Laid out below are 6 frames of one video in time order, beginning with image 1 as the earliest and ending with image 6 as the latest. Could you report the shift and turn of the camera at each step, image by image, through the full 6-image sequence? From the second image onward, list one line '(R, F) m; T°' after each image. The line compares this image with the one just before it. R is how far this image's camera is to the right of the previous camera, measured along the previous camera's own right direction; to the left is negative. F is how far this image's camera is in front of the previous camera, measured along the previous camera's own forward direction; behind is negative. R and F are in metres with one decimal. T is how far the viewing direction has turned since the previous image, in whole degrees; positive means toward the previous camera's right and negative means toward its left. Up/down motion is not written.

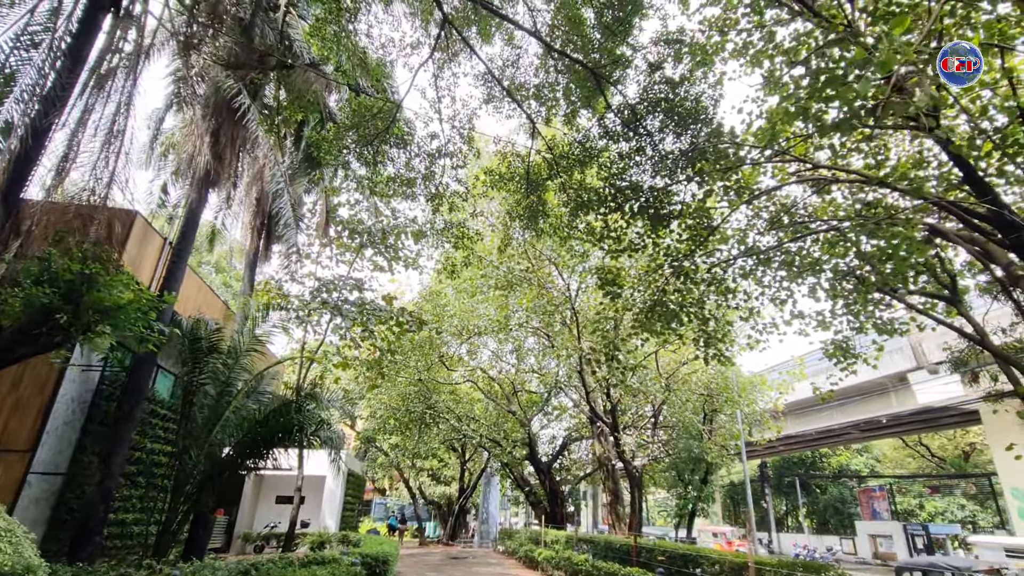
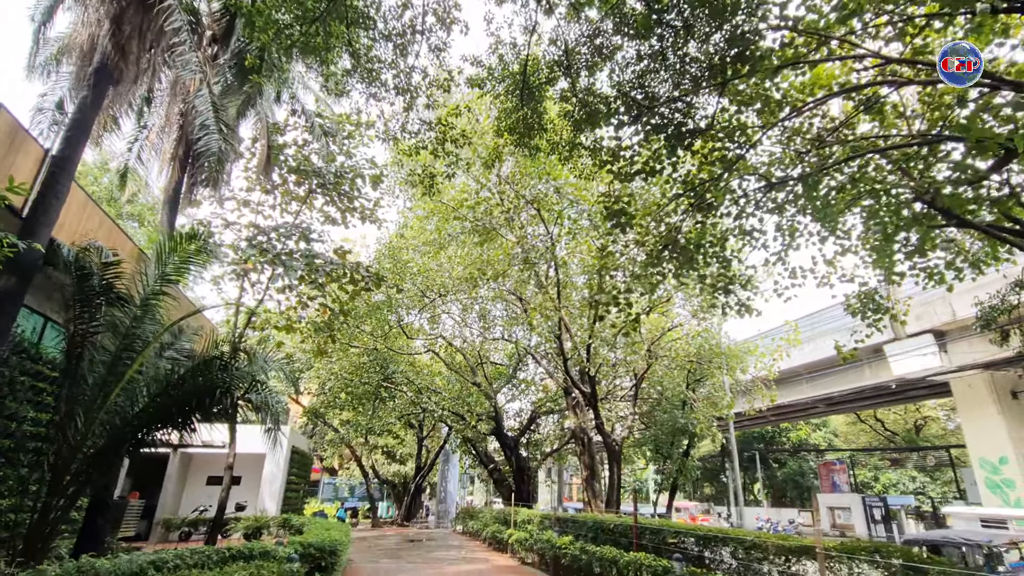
(-0.3, +1.4) m; +5°
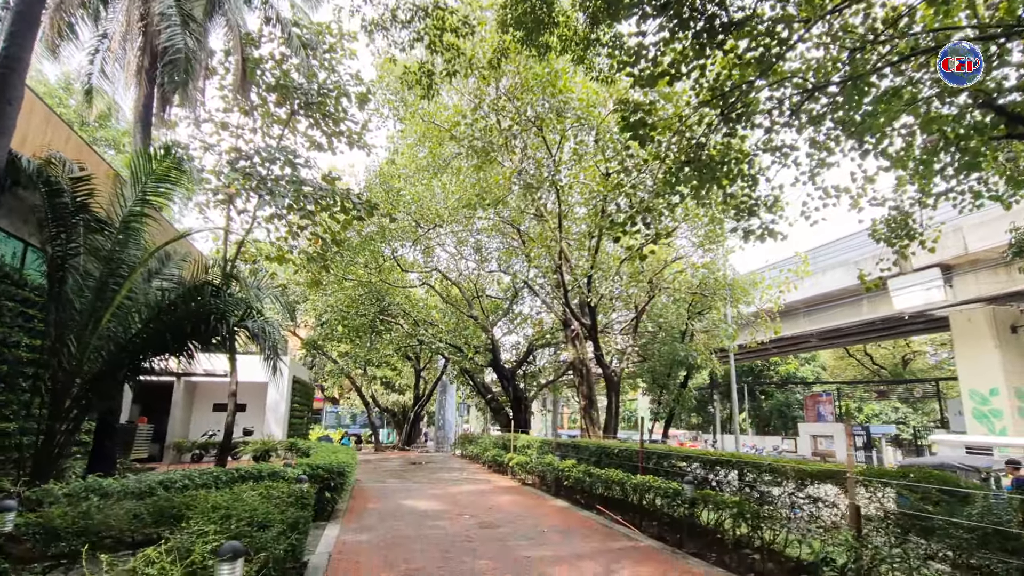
(-0.1, +0.3) m; +1°
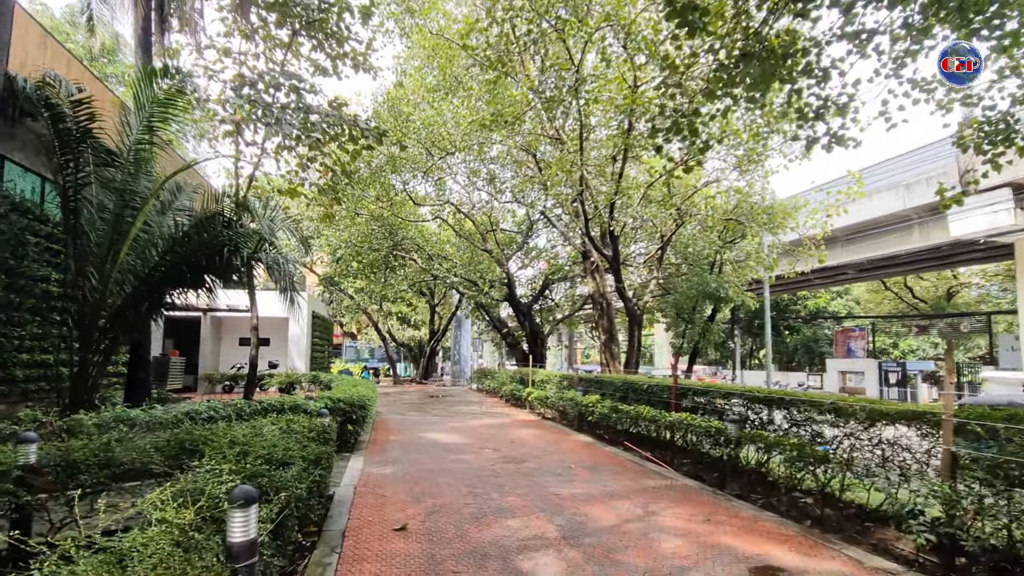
(-0.1, +0.4) m; -2°
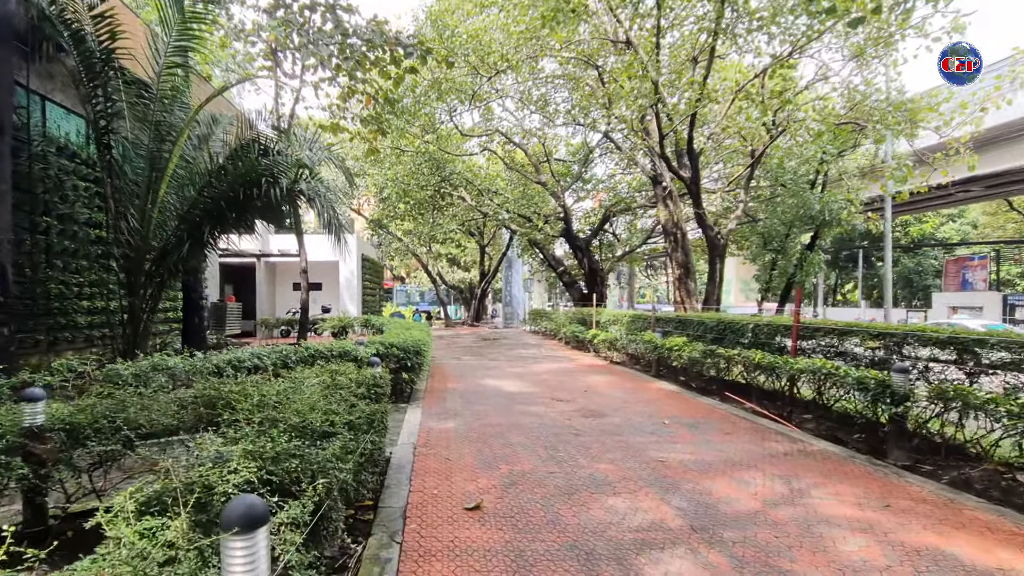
(-0.3, +1.0) m; -5°
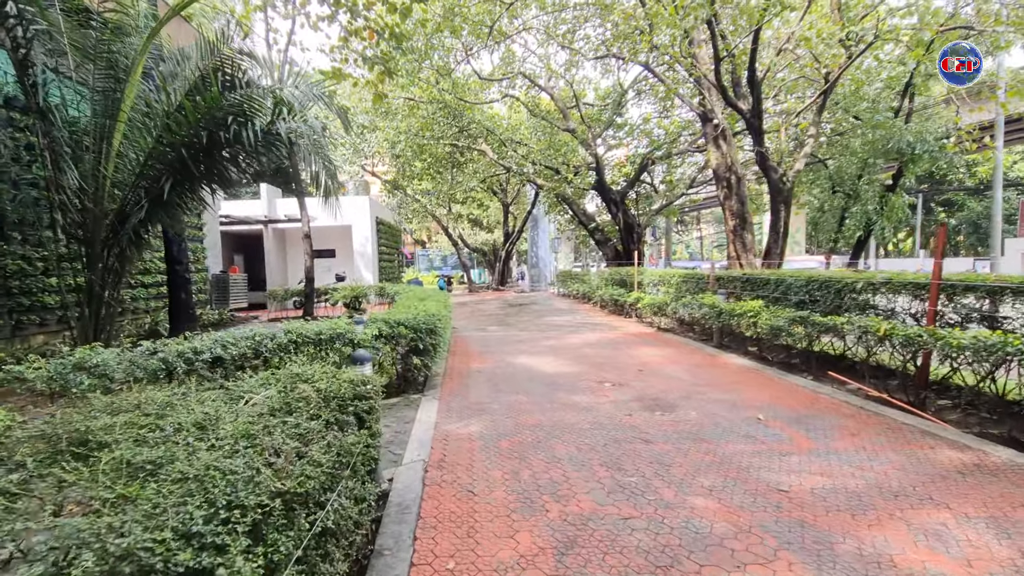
(-0.1, +1.2) m; -3°
